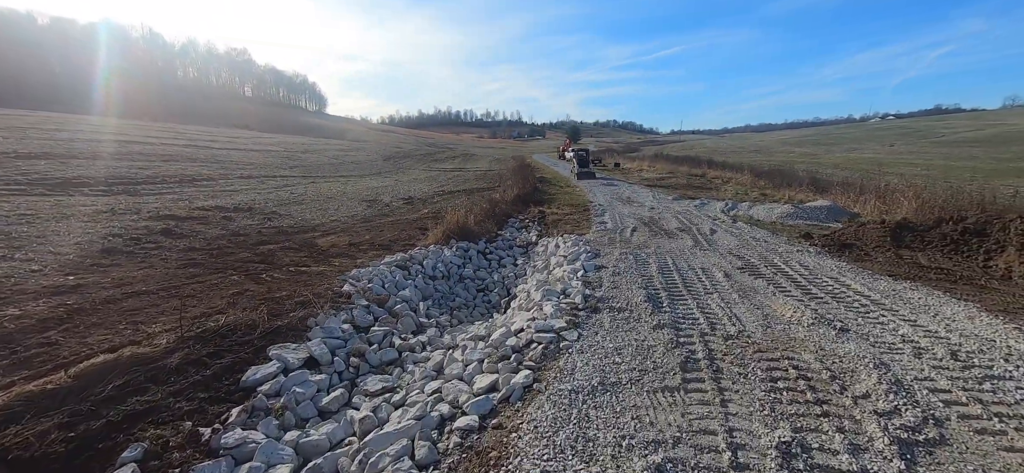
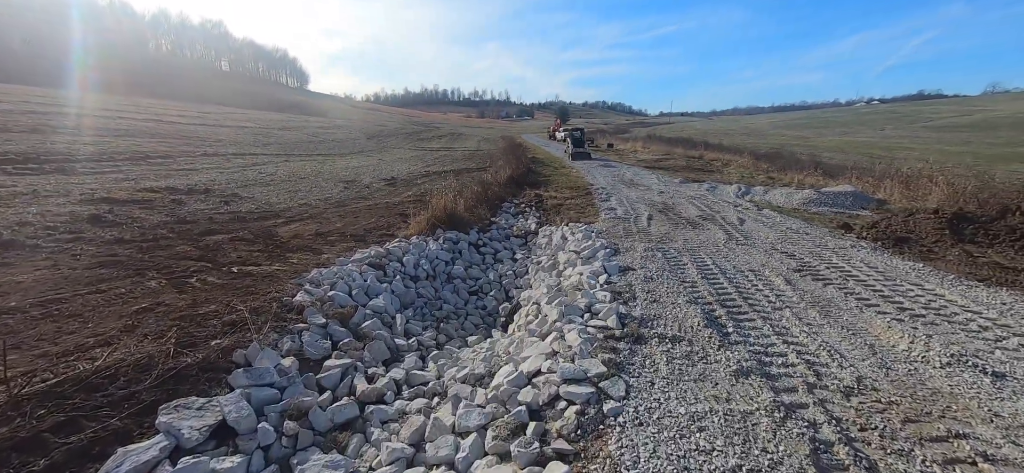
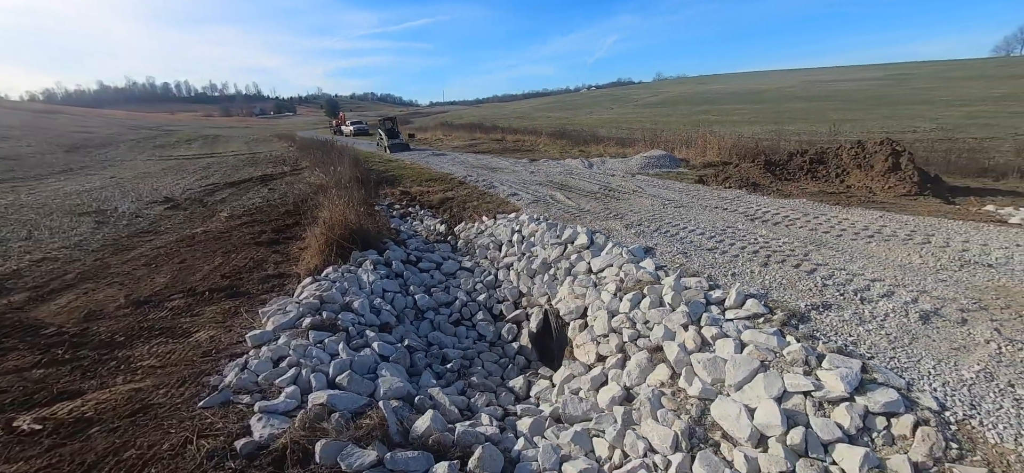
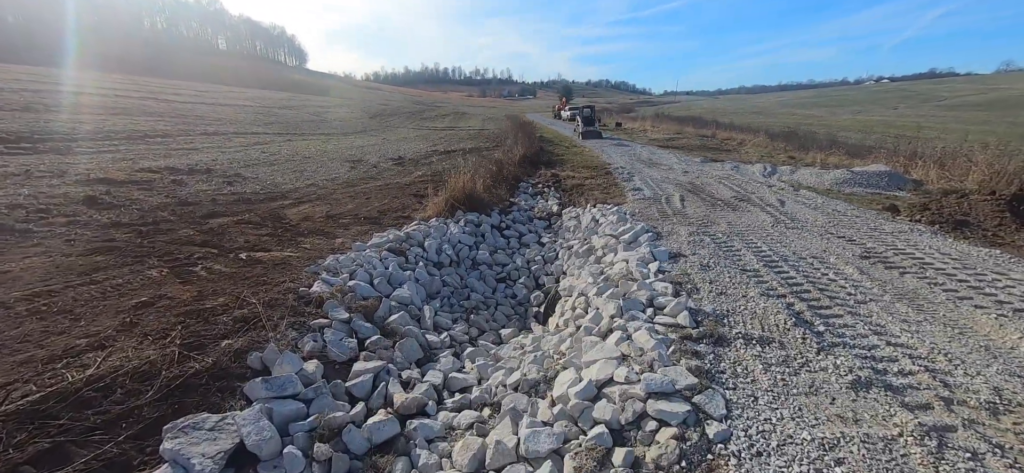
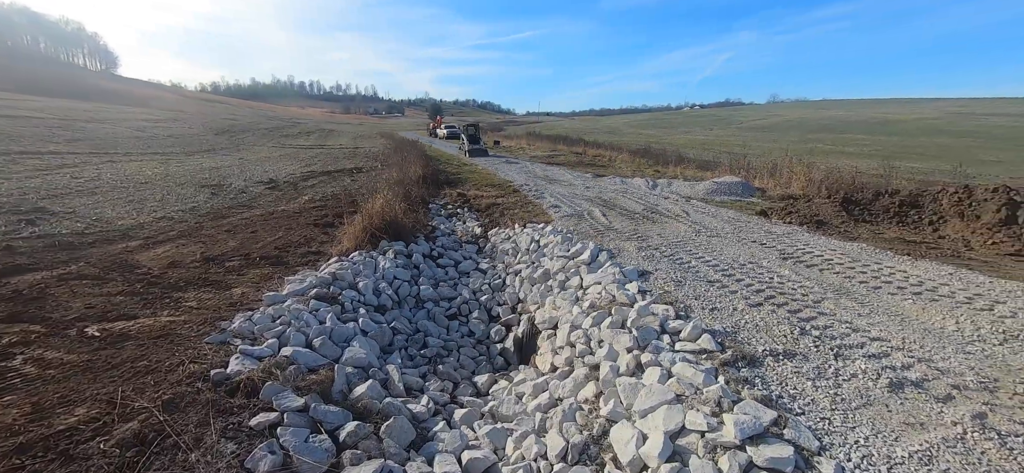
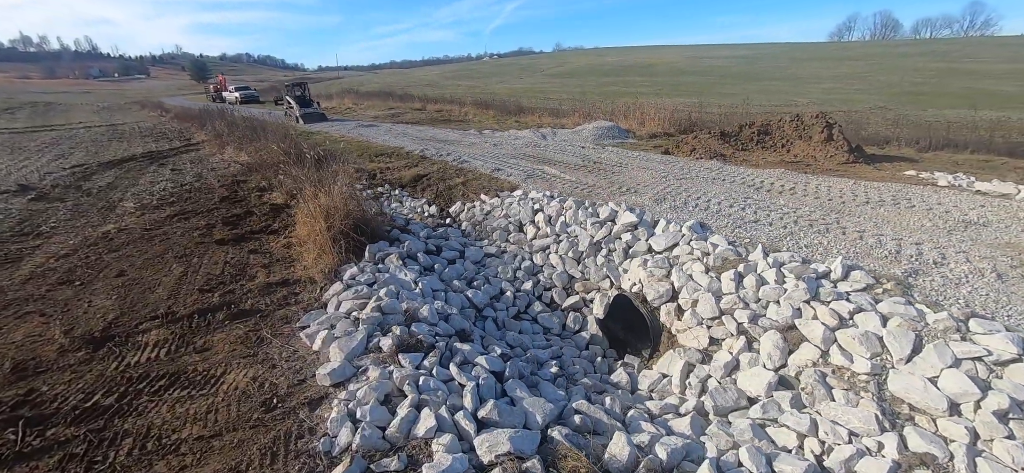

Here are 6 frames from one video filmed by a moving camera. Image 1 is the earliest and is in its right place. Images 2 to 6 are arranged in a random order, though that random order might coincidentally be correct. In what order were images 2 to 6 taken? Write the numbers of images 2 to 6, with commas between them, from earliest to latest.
2, 4, 5, 3, 6
